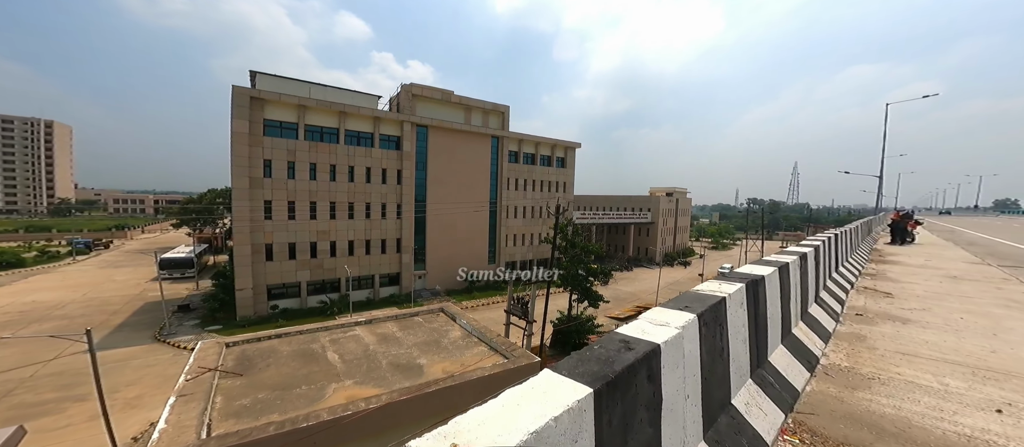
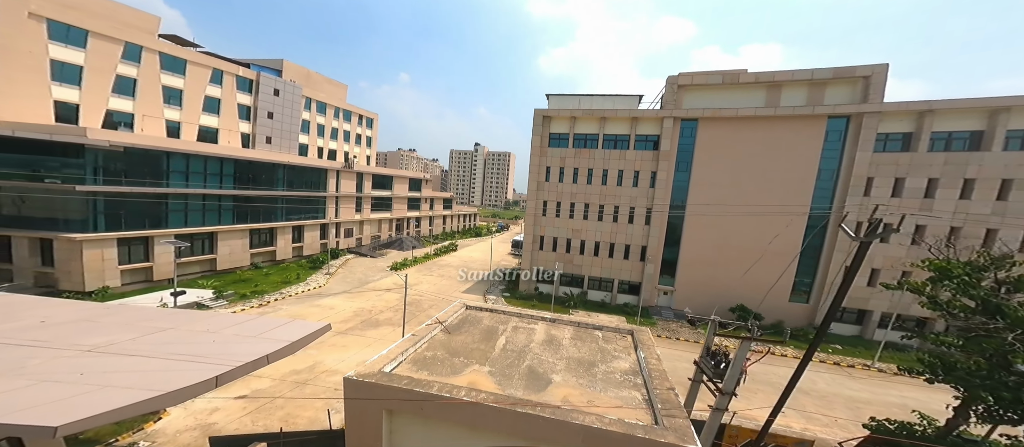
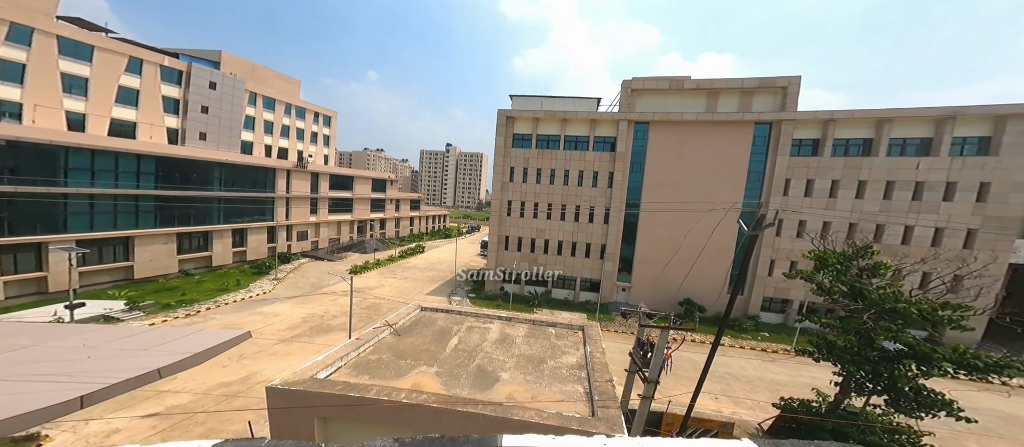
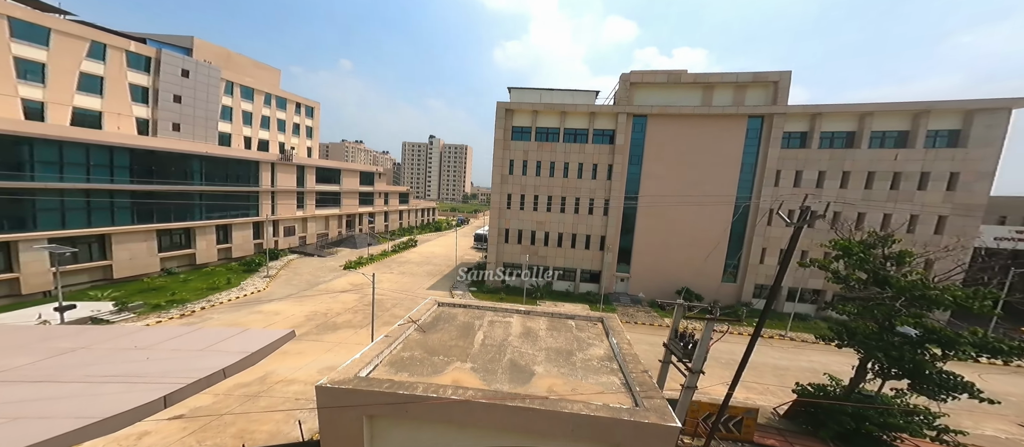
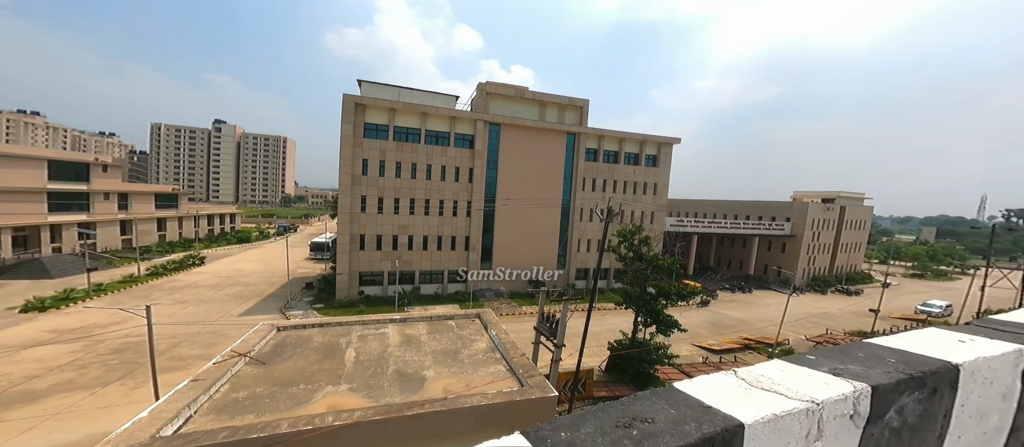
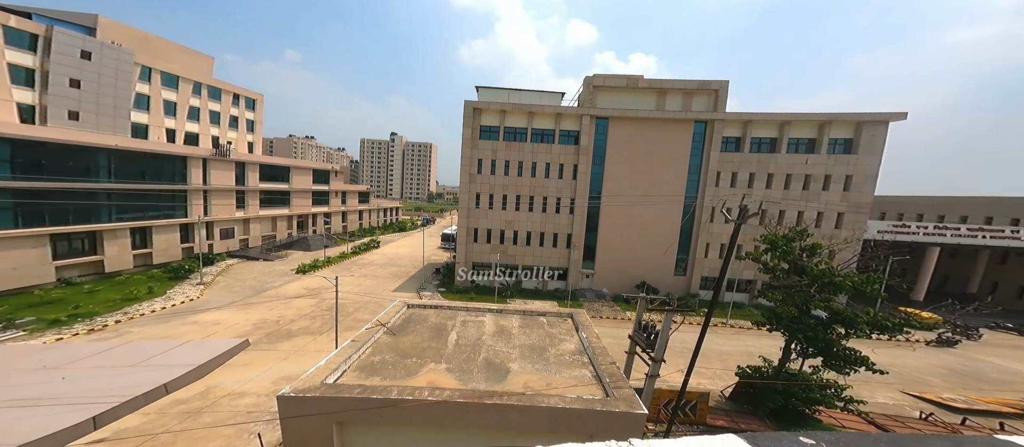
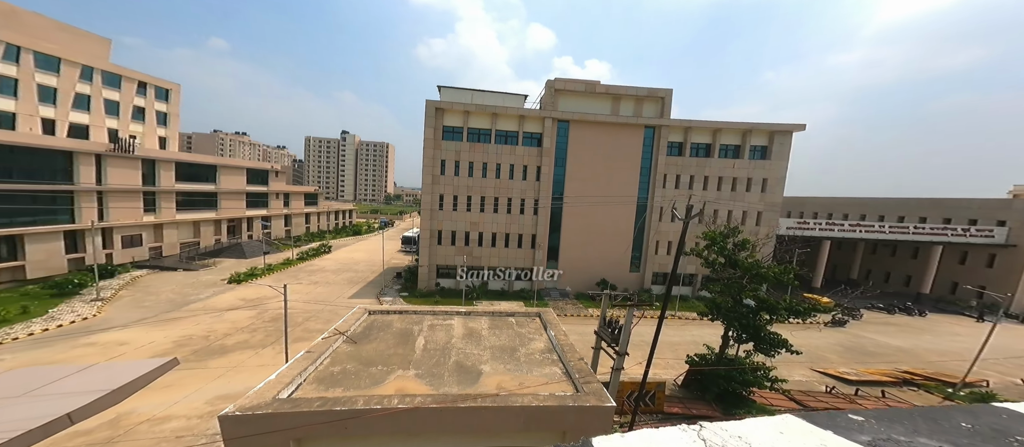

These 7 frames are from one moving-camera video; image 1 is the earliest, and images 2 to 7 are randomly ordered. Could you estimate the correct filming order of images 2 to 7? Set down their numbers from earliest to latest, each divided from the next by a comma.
5, 7, 6, 4, 2, 3
